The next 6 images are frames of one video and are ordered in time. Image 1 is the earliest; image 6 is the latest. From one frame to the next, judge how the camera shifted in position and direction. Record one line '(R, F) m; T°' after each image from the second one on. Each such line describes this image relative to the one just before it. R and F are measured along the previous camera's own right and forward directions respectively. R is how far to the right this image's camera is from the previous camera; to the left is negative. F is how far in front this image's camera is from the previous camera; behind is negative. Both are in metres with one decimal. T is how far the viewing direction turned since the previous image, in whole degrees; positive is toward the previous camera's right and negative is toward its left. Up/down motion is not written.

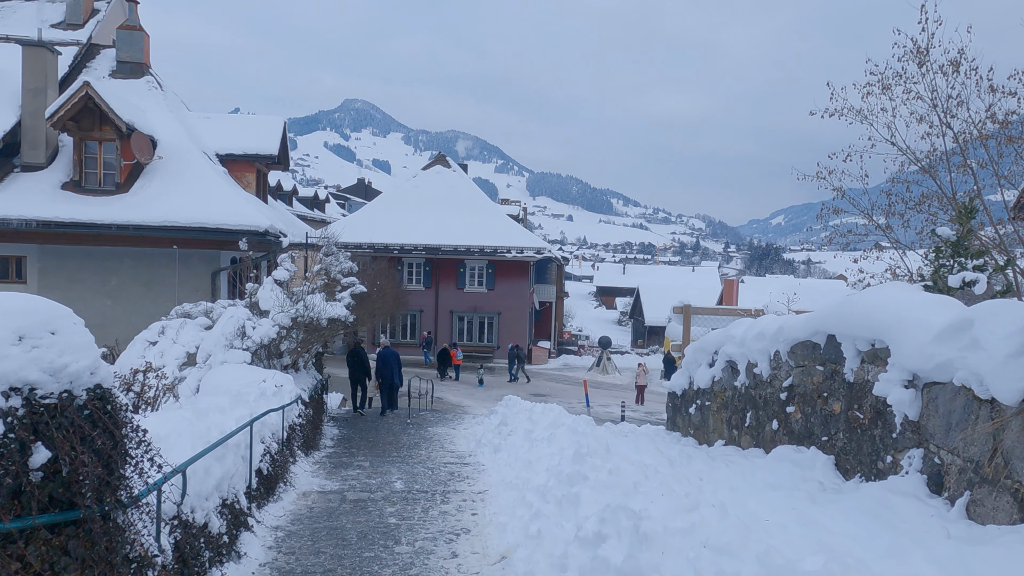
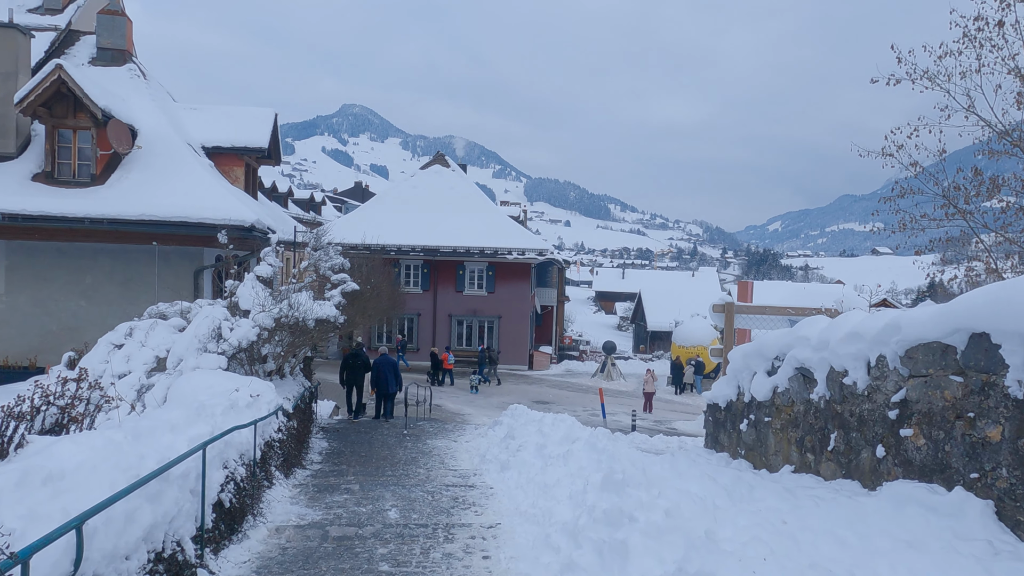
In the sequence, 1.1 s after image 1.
(-0.2, +1.3) m; 0°
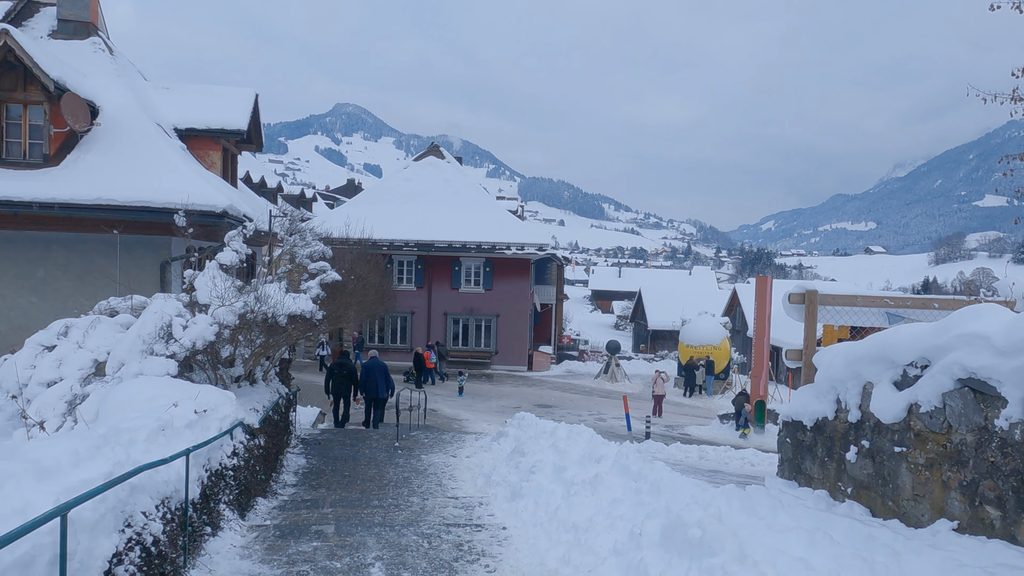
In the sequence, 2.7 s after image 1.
(-0.2, +1.8) m; +1°
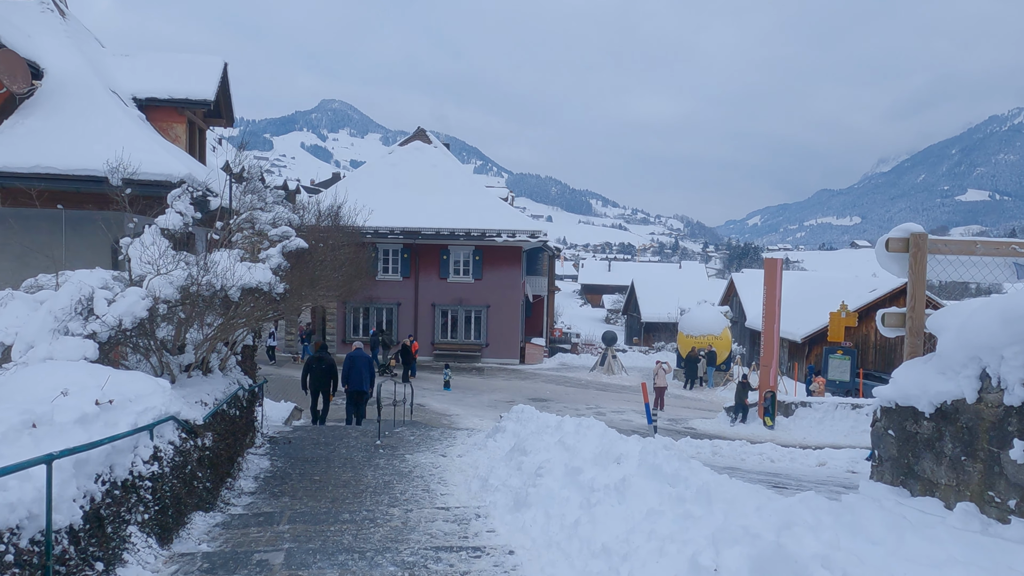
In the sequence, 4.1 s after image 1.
(-0.1, +1.5) m; +1°
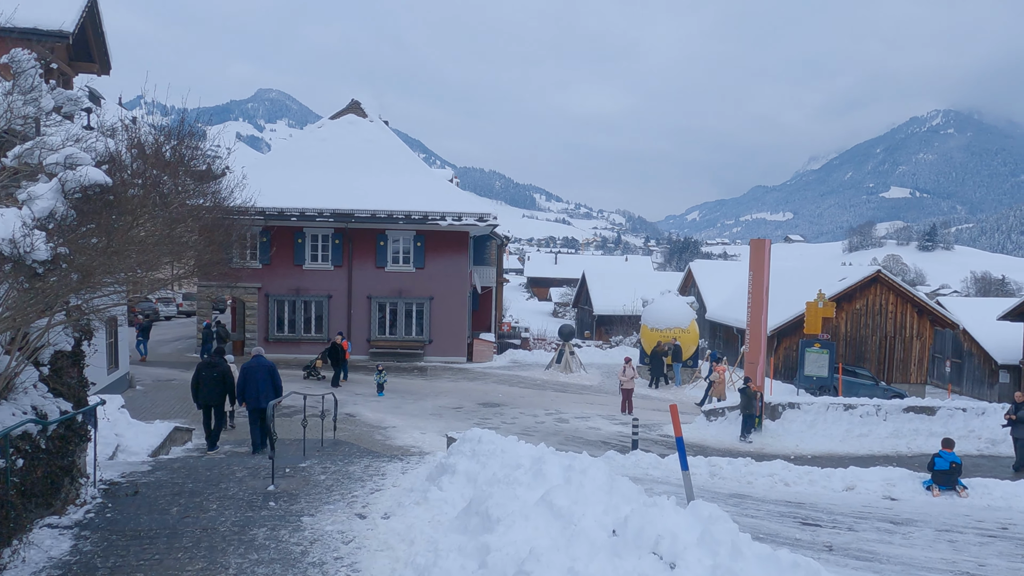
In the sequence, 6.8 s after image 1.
(-0.1, +3.3) m; +5°
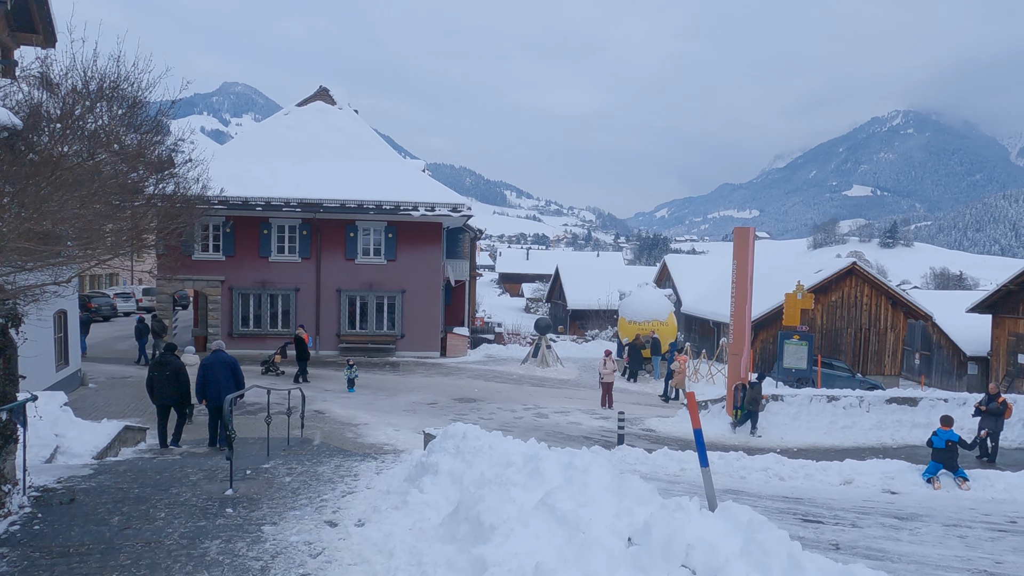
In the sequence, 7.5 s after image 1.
(-0.2, +0.7) m; +3°
